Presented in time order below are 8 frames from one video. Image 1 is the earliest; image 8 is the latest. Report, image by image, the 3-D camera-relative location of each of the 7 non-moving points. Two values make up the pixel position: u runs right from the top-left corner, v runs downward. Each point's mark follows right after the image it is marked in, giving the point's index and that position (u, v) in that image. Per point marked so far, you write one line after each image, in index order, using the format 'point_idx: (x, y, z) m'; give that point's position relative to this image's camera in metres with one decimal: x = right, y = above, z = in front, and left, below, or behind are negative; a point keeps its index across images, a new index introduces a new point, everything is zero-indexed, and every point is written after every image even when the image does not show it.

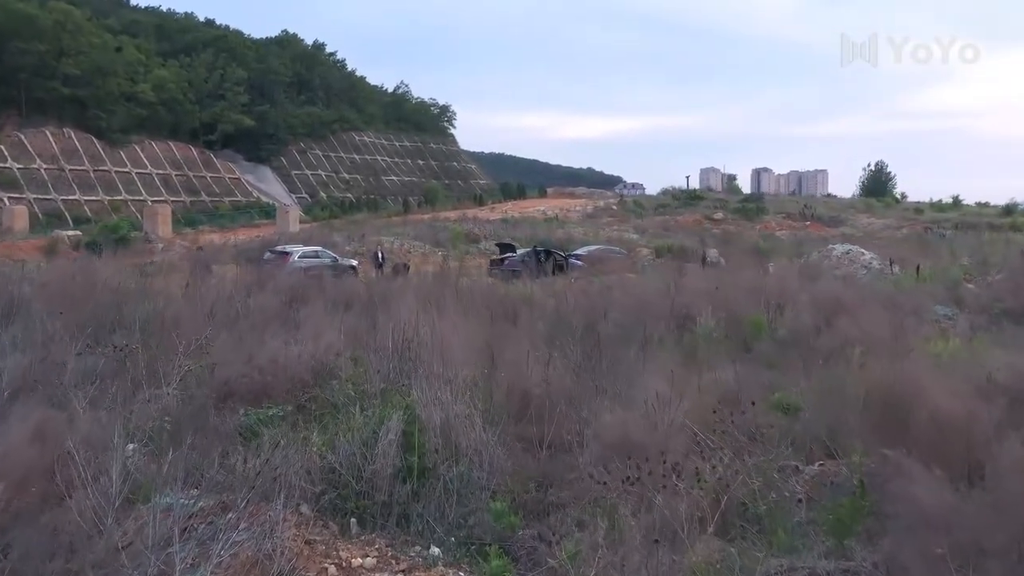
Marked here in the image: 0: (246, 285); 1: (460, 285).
0: (-3.5, +0.1, +15.6) m
1: (-0.7, 0.0, +16.2) m
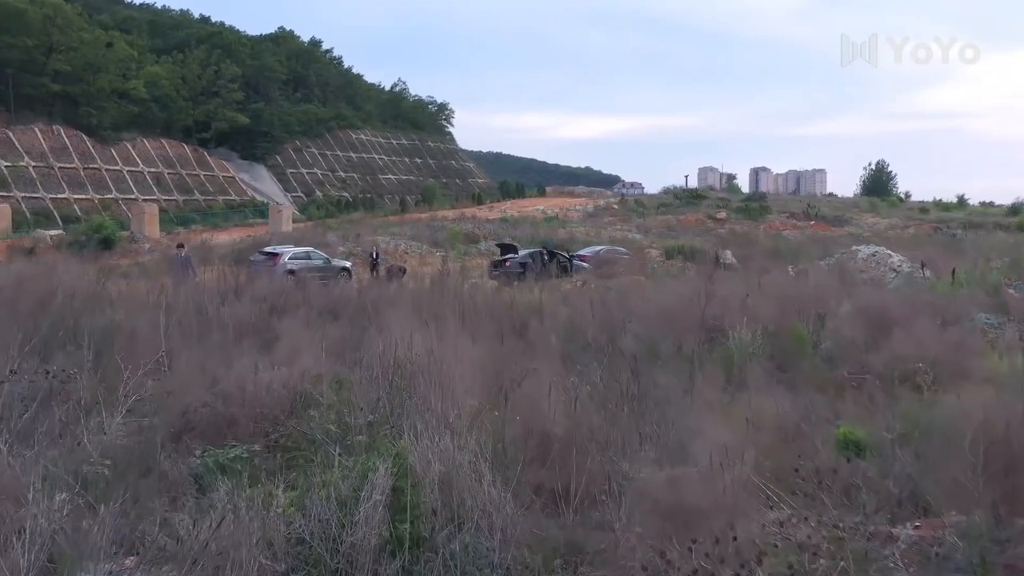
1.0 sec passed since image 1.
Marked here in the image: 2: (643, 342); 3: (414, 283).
0: (-3.4, 0.0, +14.1) m
1: (-0.6, 0.0, +14.7) m
2: (+1.2, -0.6, +11.1) m
3: (-1.4, +0.1, +16.7) m
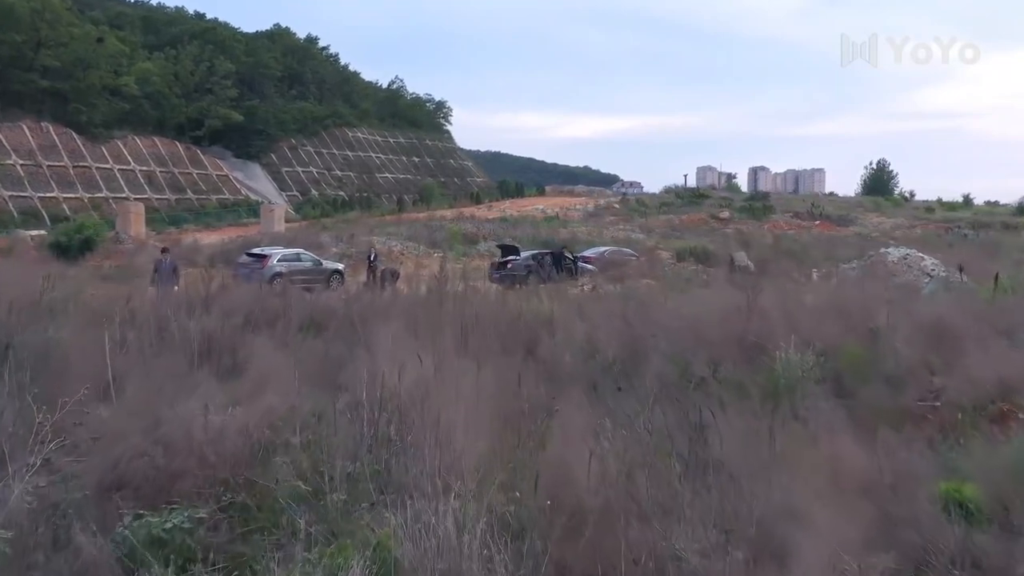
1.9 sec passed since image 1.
0: (-3.3, -0.1, +12.5) m
1: (-0.6, -0.1, +13.1) m
2: (+1.3, -0.7, +9.6) m
3: (-1.3, 0.0, +15.1) m
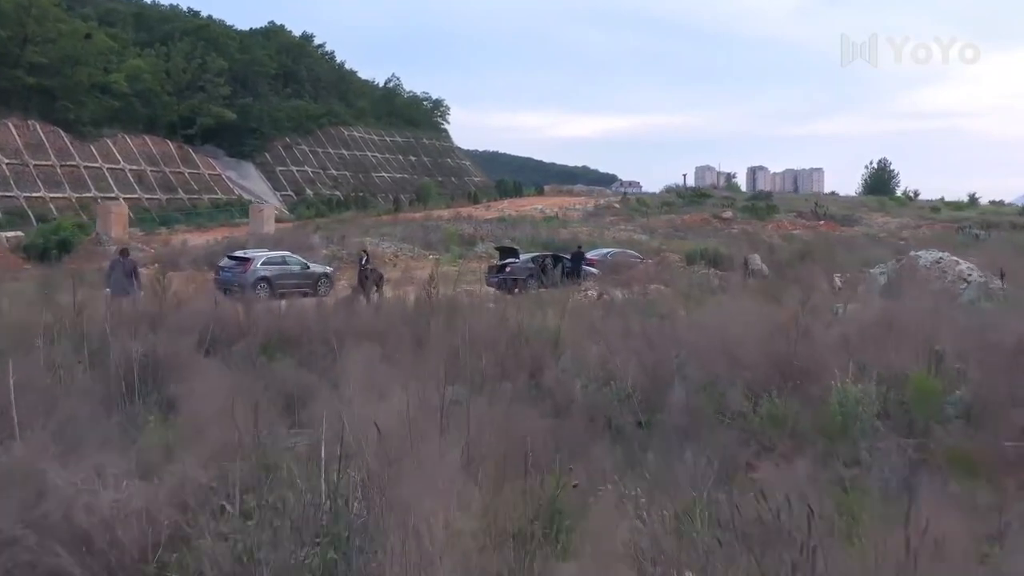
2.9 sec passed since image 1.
0: (-3.4, -0.2, +10.9) m
1: (-0.6, -0.2, +11.5) m
2: (+1.3, -0.8, +8.0) m
3: (-1.3, -0.1, +13.5) m
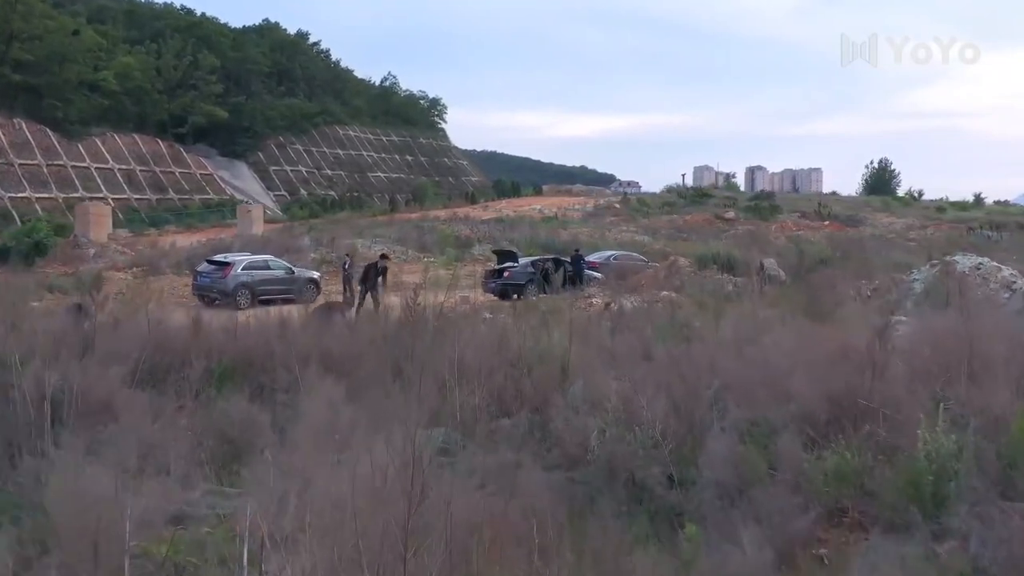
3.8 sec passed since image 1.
0: (-3.4, -0.3, +9.2) m
1: (-0.6, -0.4, +9.9) m
2: (+1.3, -1.0, +6.3) m
3: (-1.3, -0.3, +11.9) m
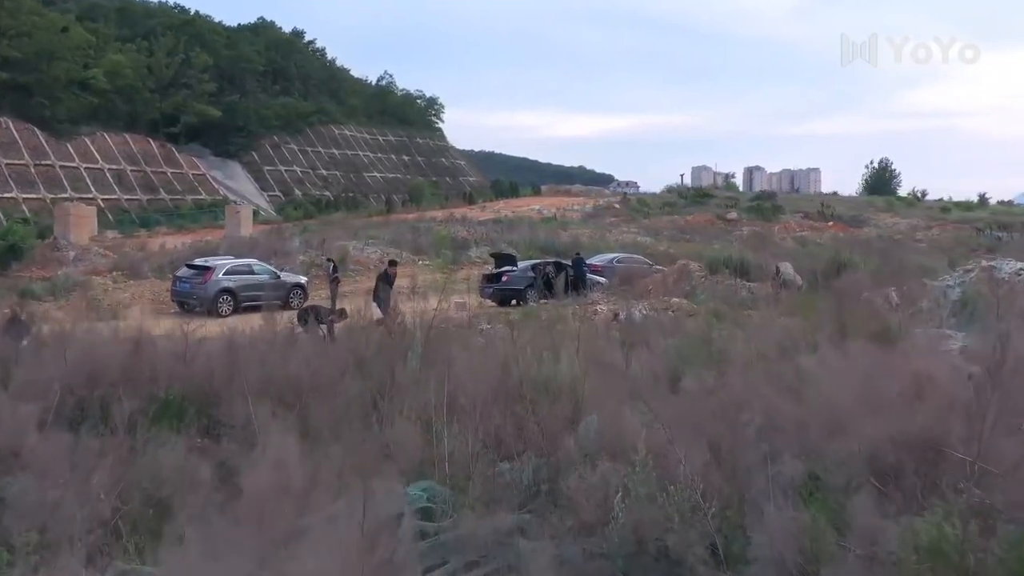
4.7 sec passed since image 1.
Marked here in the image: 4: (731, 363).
0: (-3.4, -0.5, +7.9) m
1: (-0.6, -0.5, +8.5) m
2: (+1.3, -1.1, +5.0) m
3: (-1.3, -0.4, +10.5) m
4: (+1.7, -0.6, +9.1) m
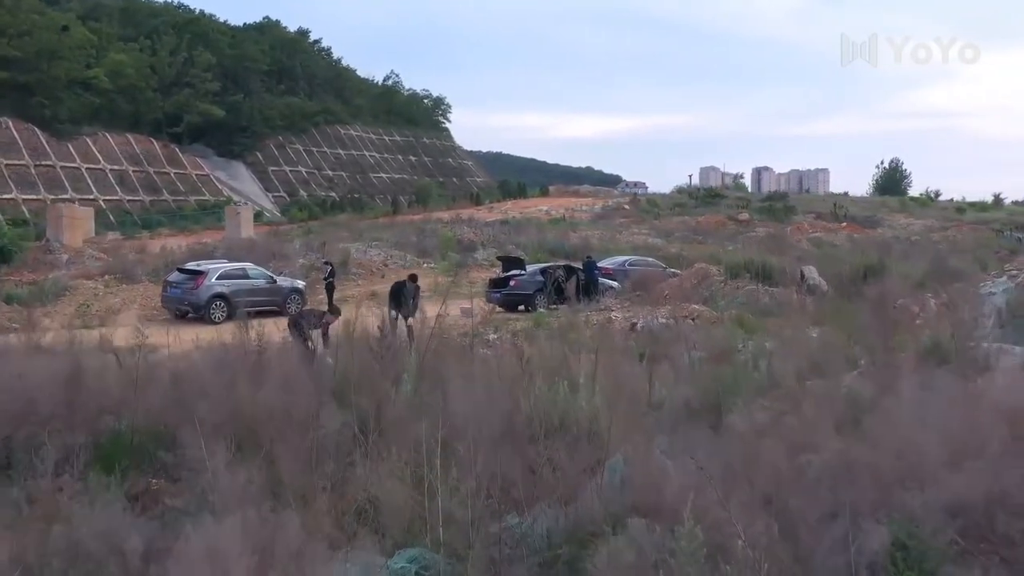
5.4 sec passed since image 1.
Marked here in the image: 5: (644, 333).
0: (-3.3, -0.5, +6.7) m
1: (-0.5, -0.6, +7.3) m
2: (+1.3, -1.1, +3.8) m
3: (-1.2, -0.4, +9.4) m
4: (+1.7, -0.6, +8.0) m
5: (+1.5, -0.5, +14.2) m
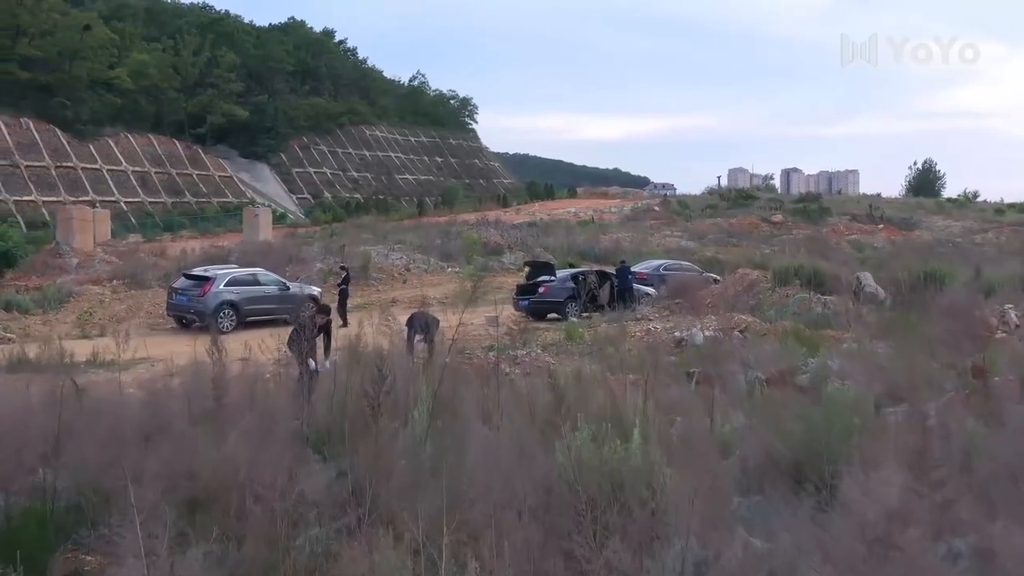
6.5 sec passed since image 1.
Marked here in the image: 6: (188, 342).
0: (-3.1, -0.6, +5.3) m
1: (-0.3, -0.7, +5.8) m
2: (+1.4, -1.2, +2.3) m
3: (-1.0, -0.6, +7.9) m
4: (+1.9, -0.7, +6.4) m
5: (+1.8, -0.6, +12.7) m
6: (-4.8, -0.7, +17.3) m
